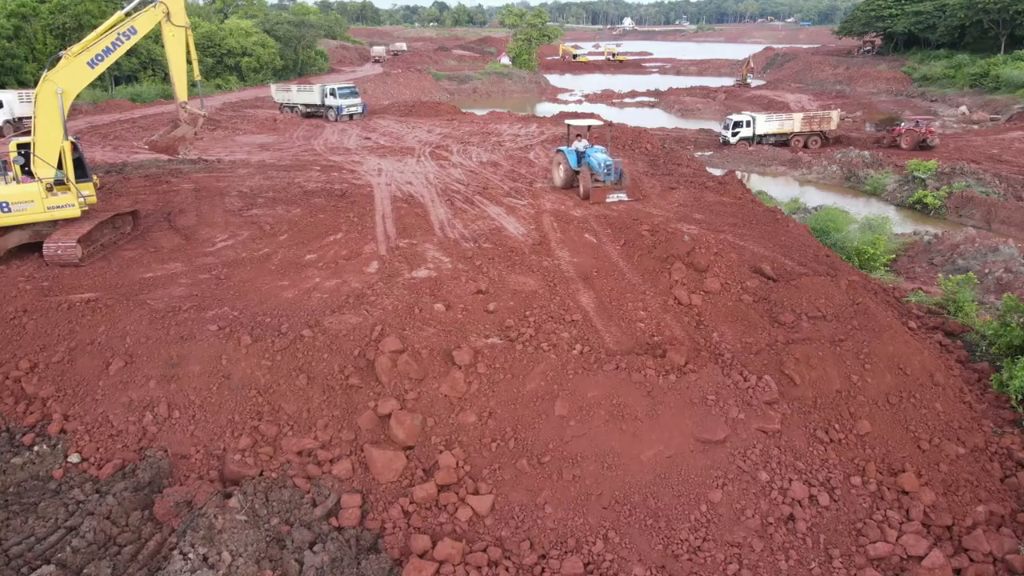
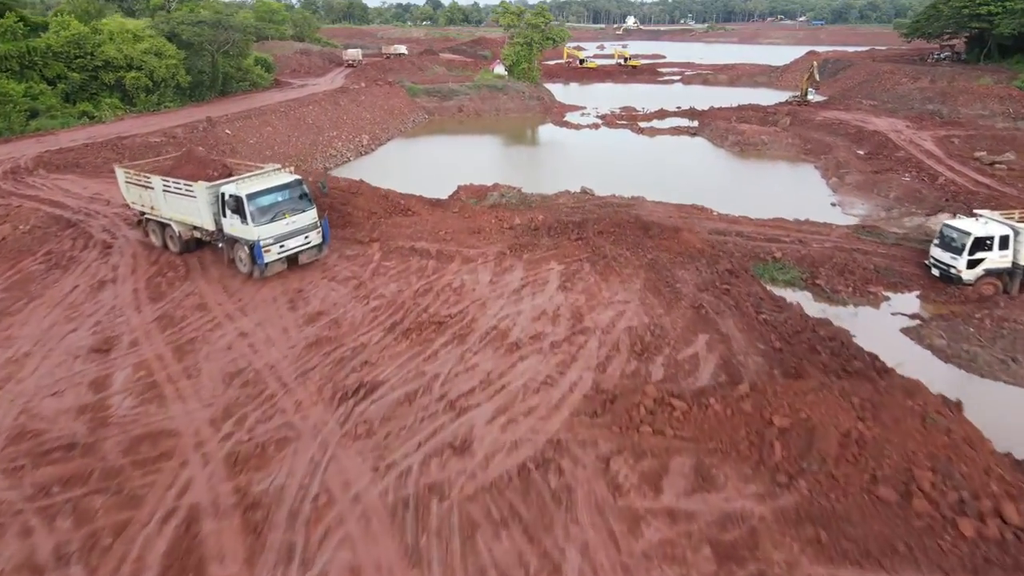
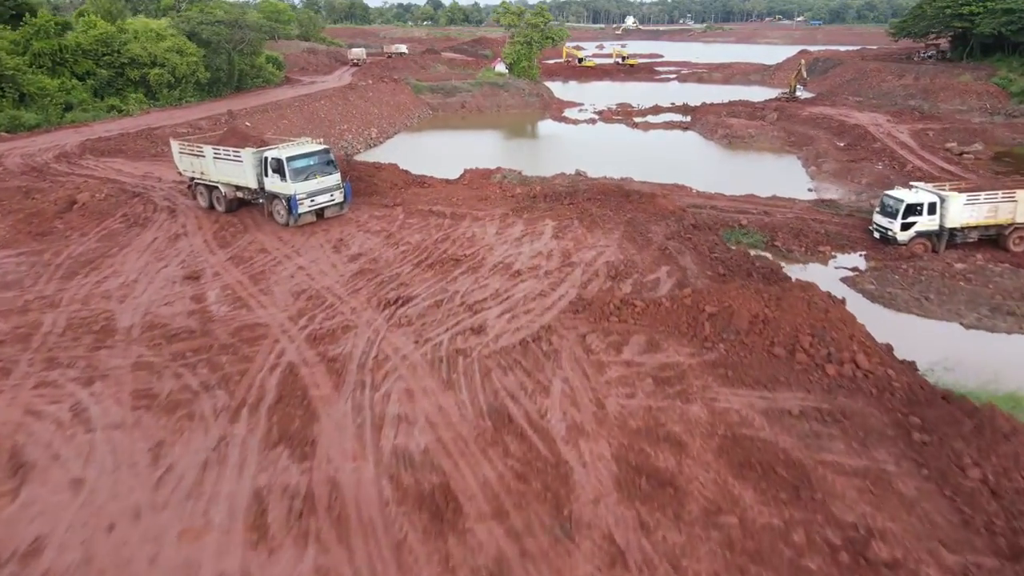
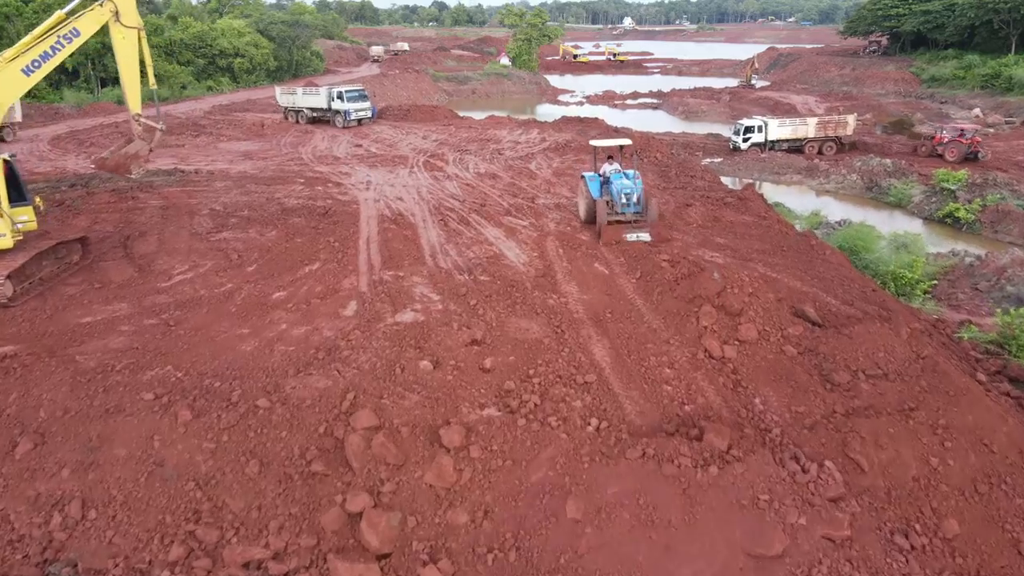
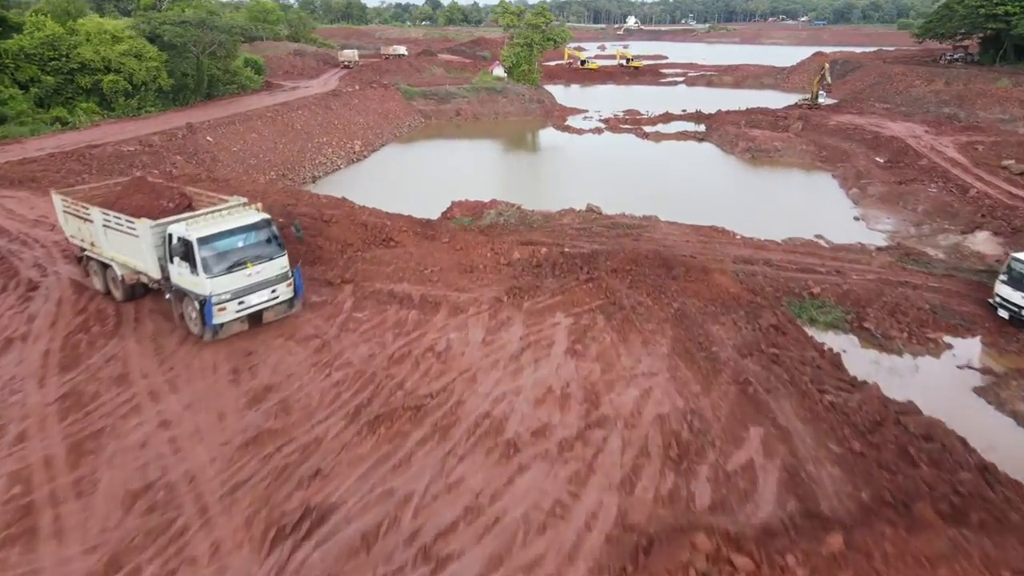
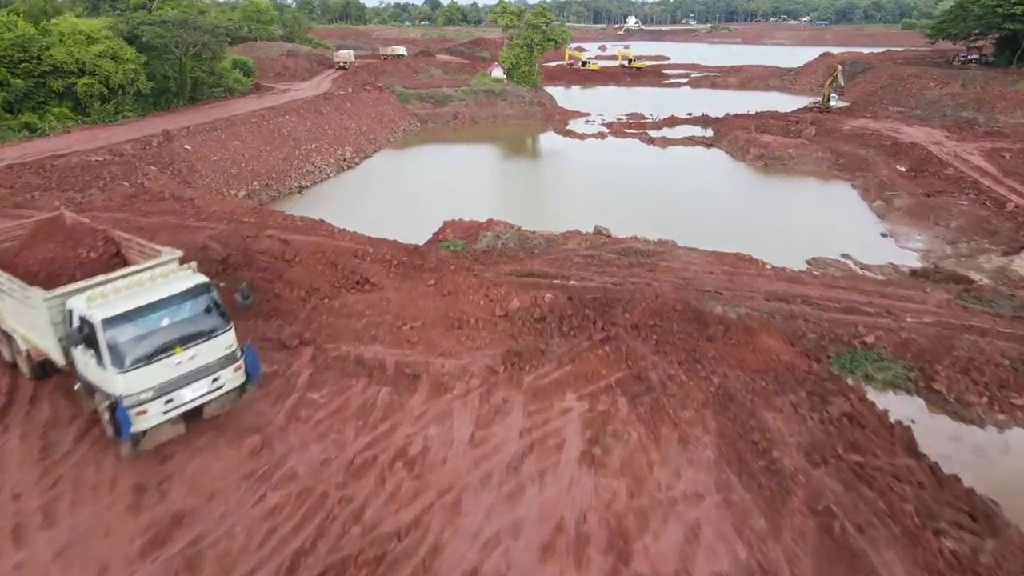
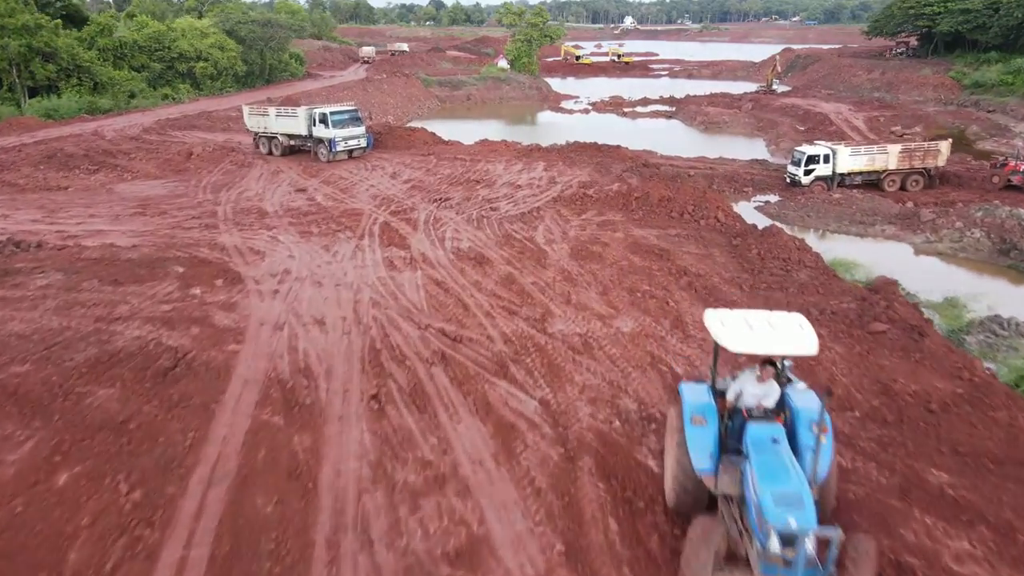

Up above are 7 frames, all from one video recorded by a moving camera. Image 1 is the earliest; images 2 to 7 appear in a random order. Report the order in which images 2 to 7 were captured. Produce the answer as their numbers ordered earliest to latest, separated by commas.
4, 7, 3, 2, 5, 6
